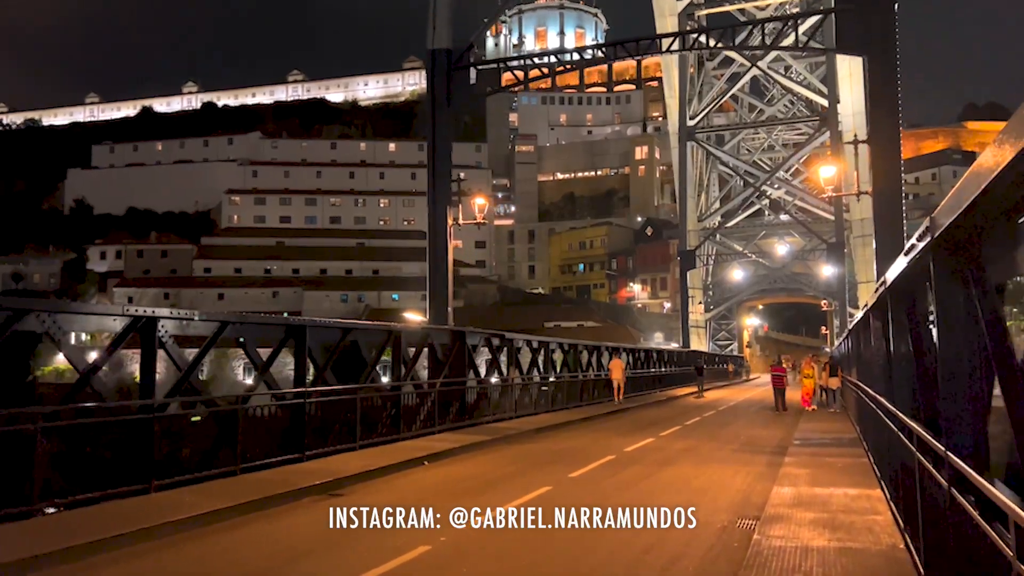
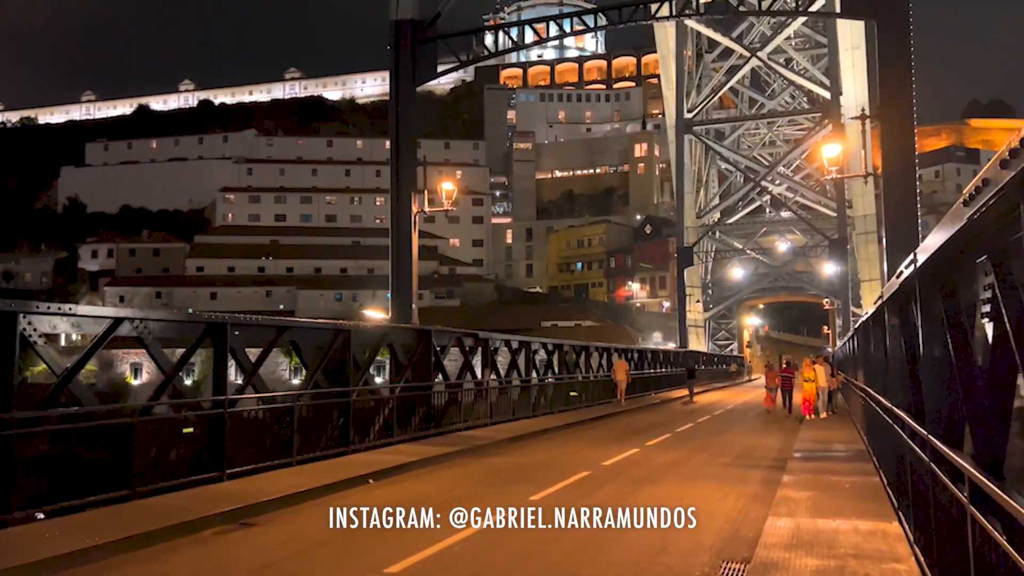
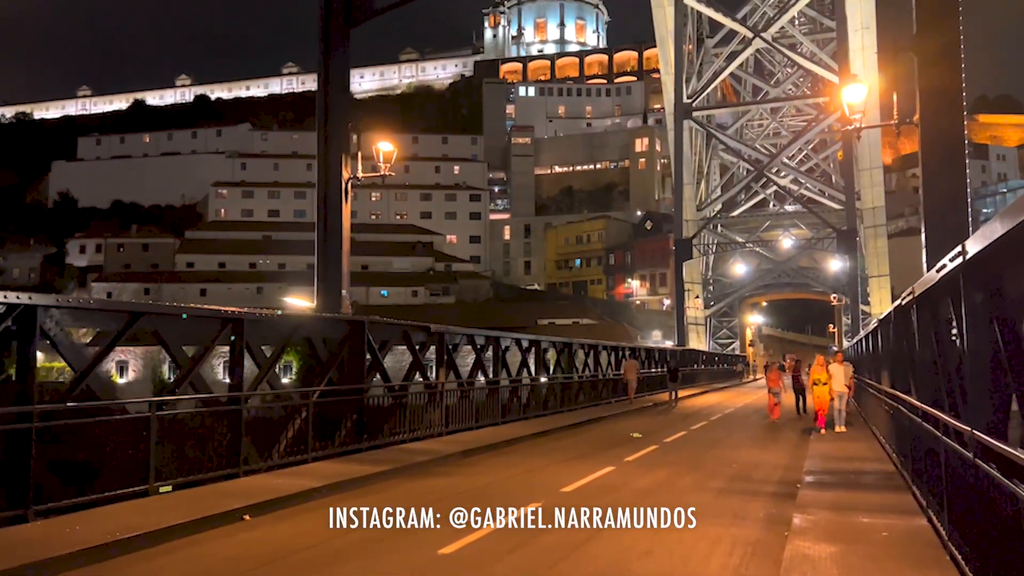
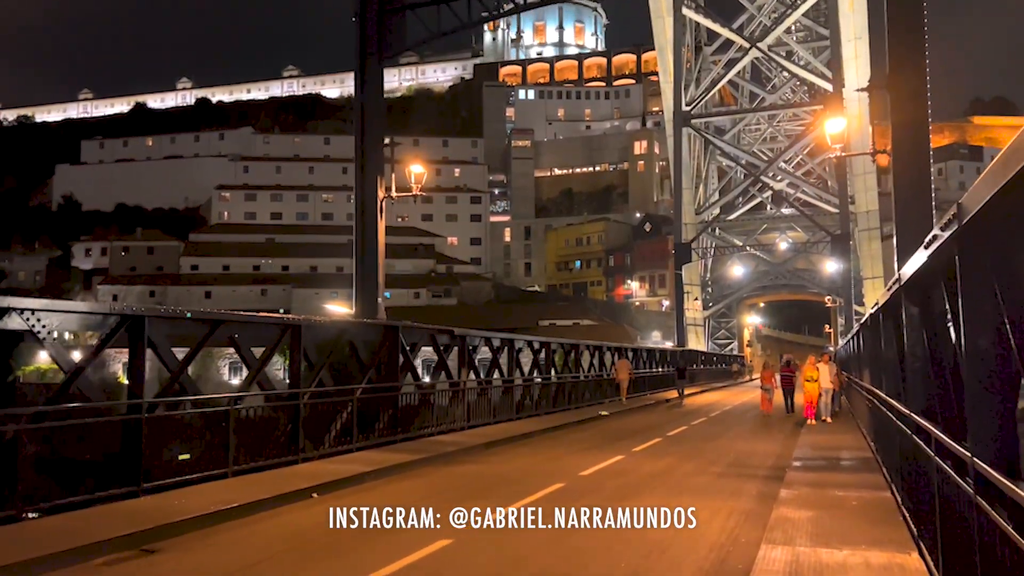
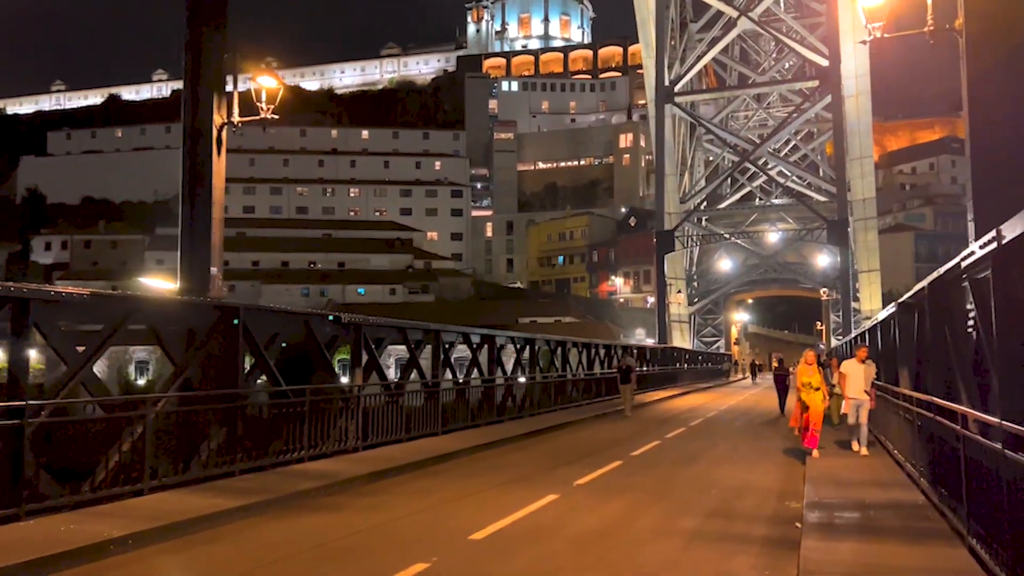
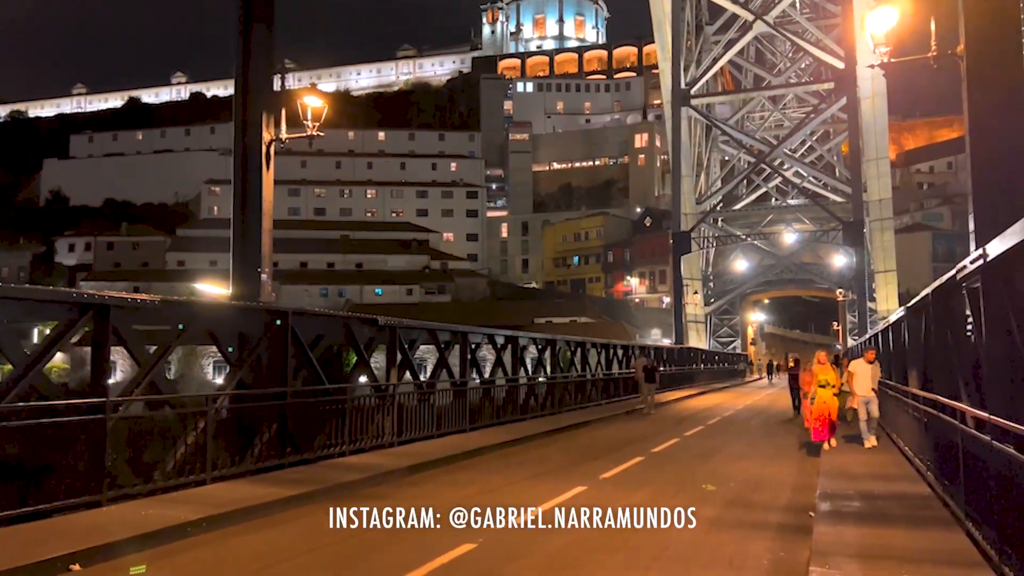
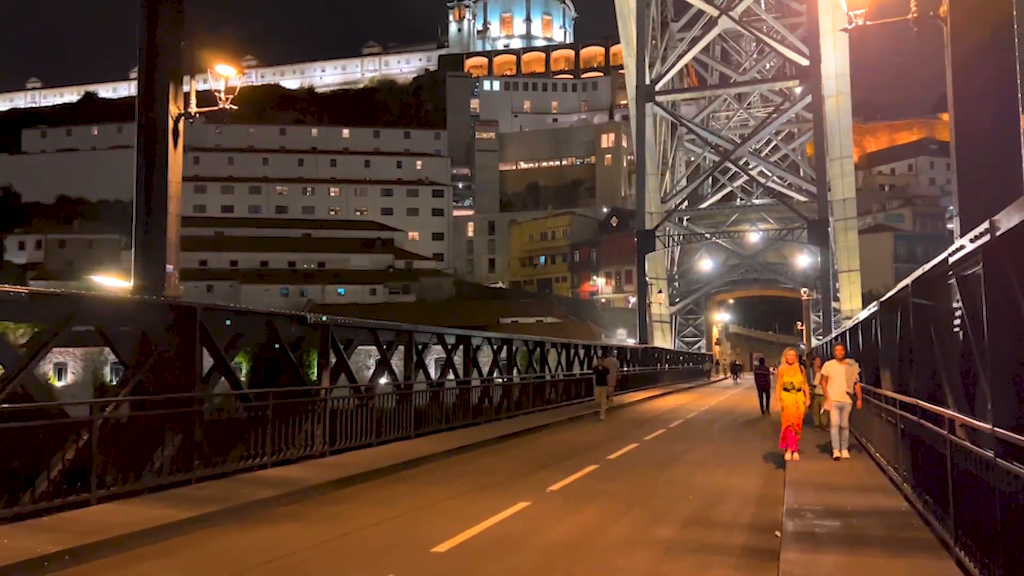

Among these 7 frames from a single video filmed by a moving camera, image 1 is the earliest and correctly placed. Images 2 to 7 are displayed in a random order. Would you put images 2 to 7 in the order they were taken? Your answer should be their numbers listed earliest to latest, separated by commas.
2, 4, 3, 6, 5, 7
